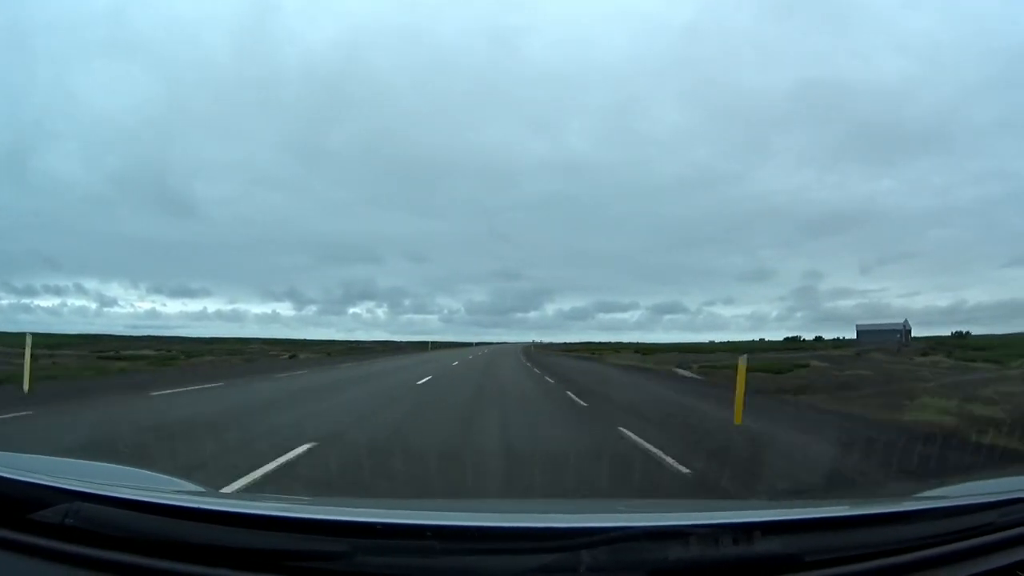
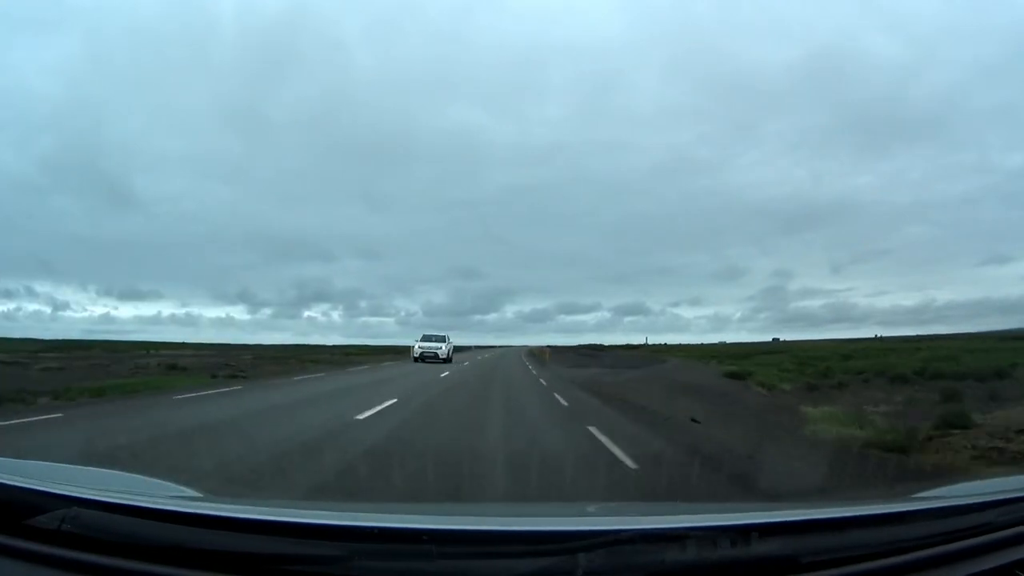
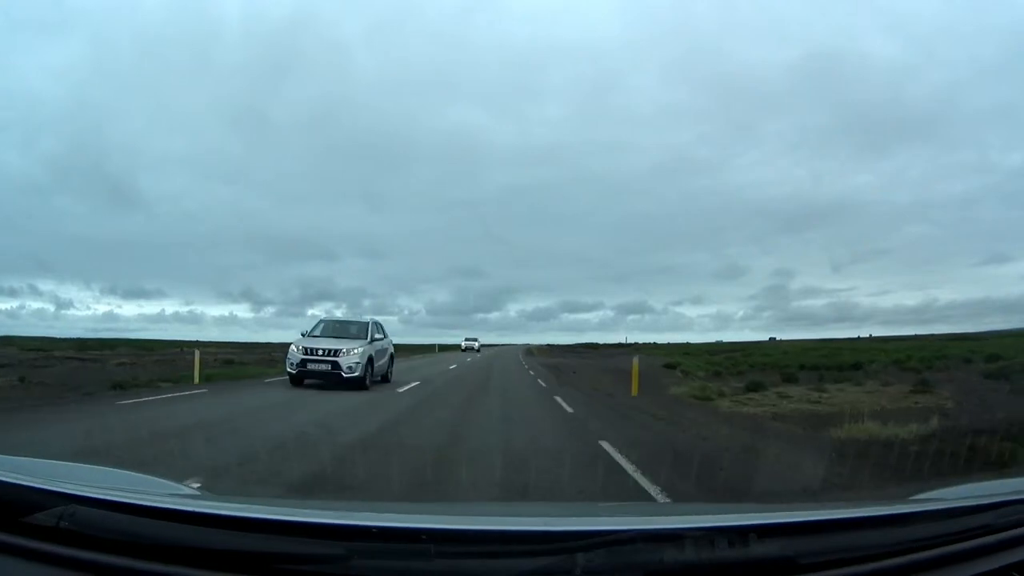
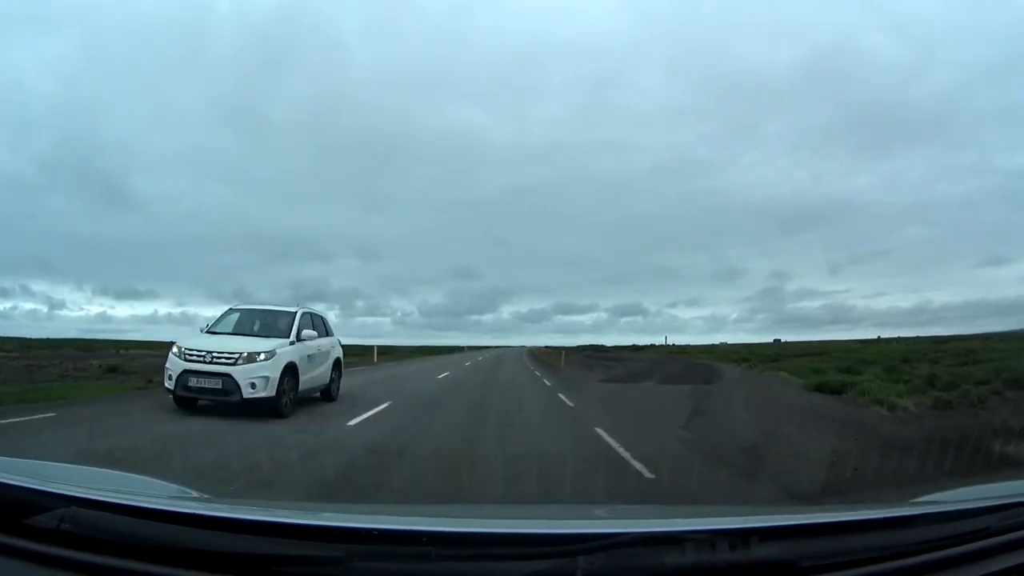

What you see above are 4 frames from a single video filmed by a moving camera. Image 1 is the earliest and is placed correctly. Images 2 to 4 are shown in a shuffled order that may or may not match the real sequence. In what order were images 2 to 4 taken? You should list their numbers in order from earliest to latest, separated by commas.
3, 2, 4
